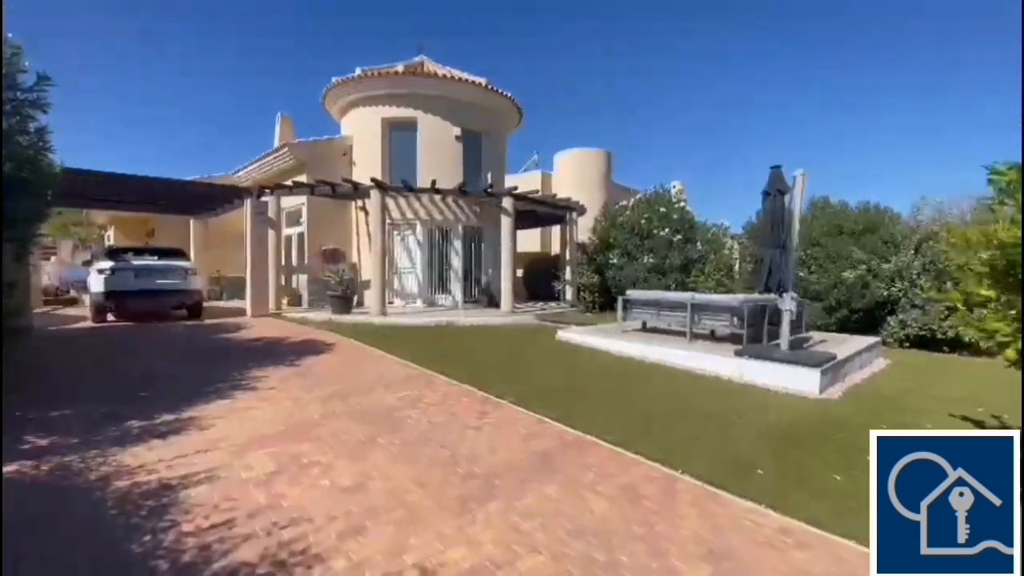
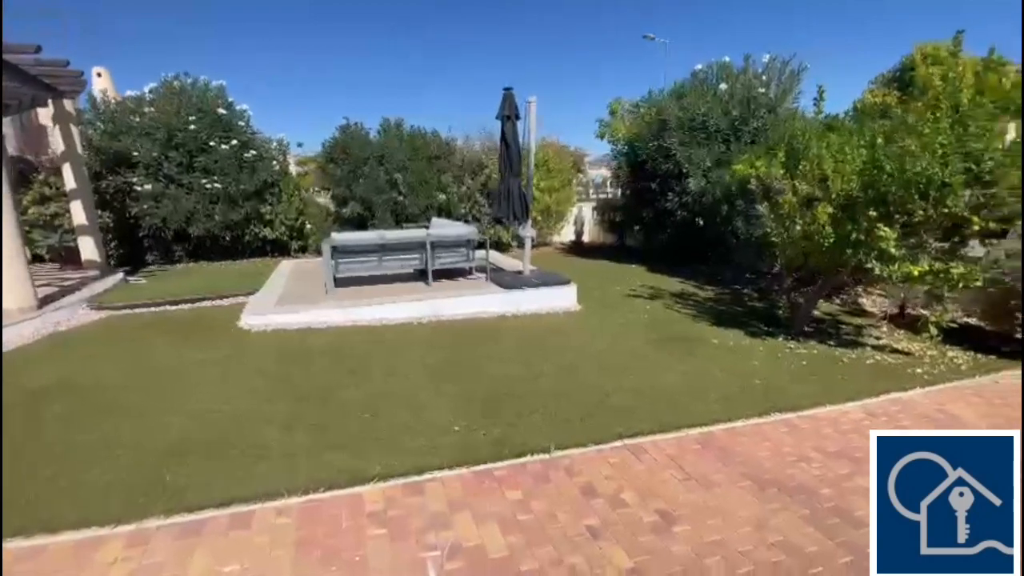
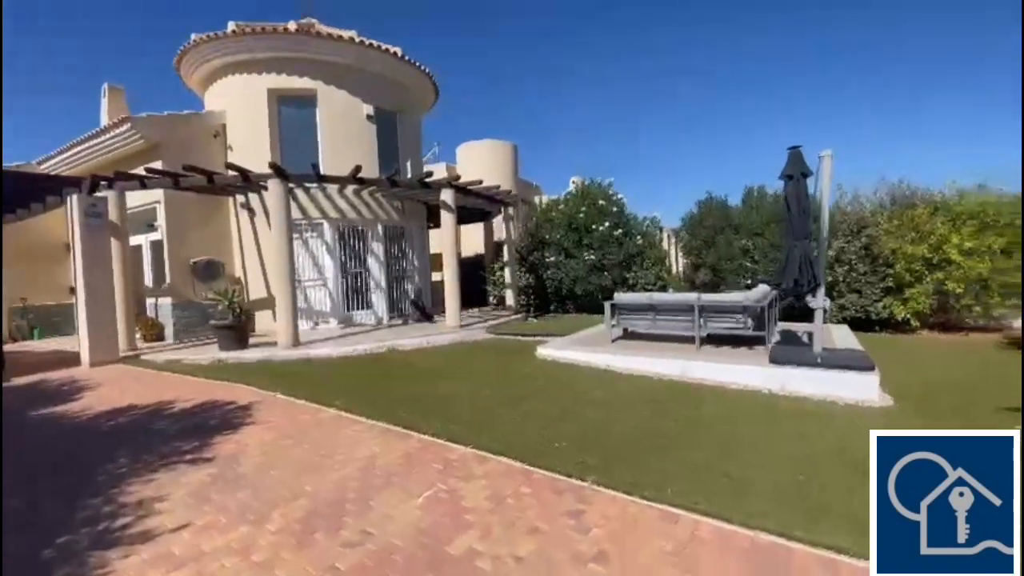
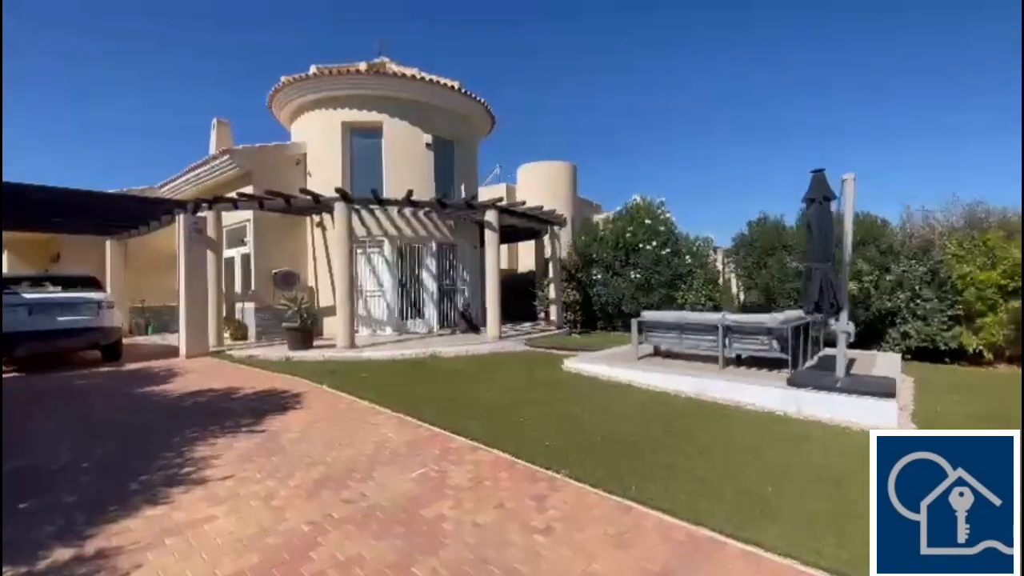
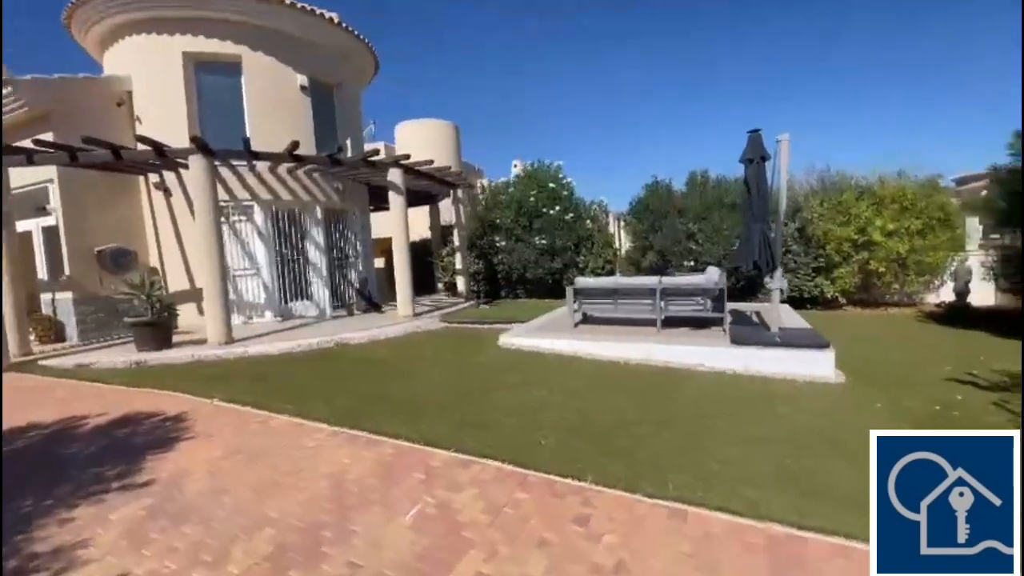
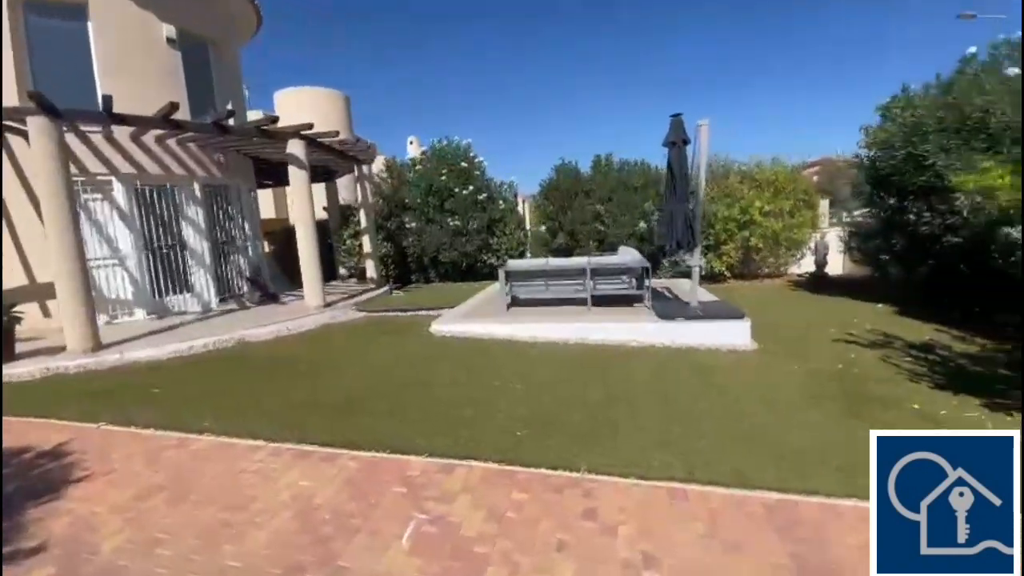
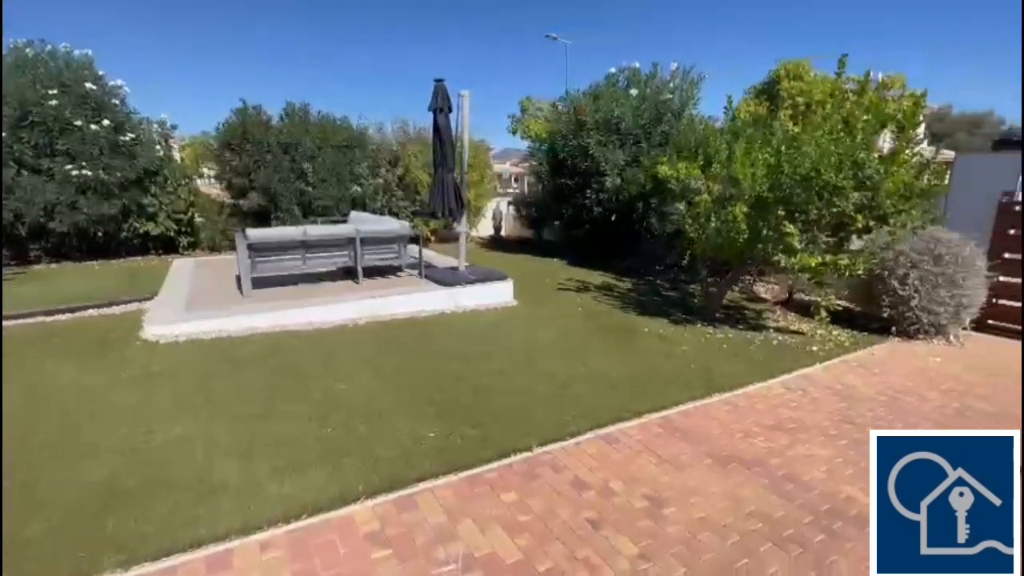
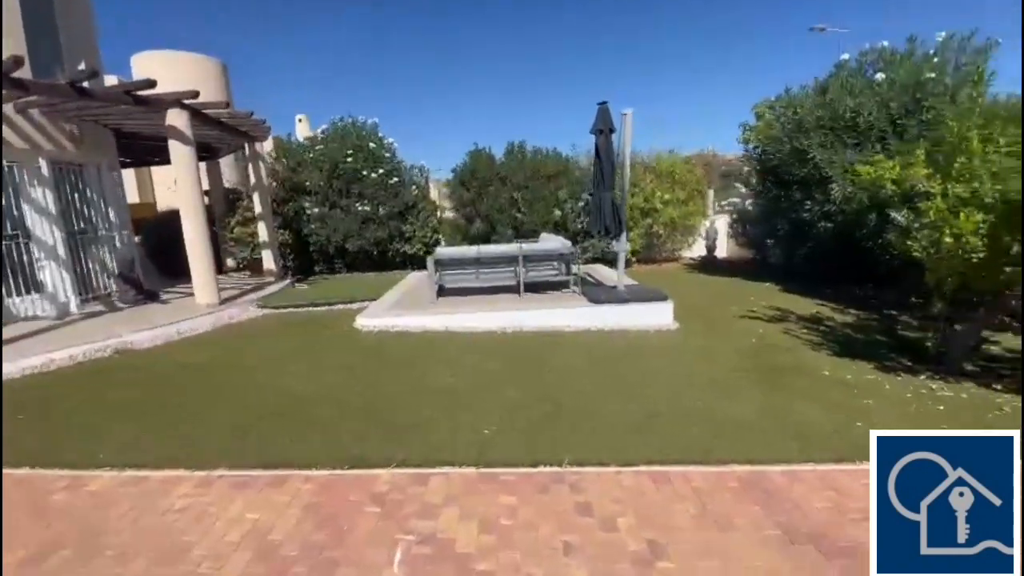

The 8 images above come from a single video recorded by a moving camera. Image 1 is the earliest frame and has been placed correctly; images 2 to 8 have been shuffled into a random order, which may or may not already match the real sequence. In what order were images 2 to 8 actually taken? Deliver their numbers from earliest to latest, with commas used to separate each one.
4, 3, 5, 6, 8, 2, 7
